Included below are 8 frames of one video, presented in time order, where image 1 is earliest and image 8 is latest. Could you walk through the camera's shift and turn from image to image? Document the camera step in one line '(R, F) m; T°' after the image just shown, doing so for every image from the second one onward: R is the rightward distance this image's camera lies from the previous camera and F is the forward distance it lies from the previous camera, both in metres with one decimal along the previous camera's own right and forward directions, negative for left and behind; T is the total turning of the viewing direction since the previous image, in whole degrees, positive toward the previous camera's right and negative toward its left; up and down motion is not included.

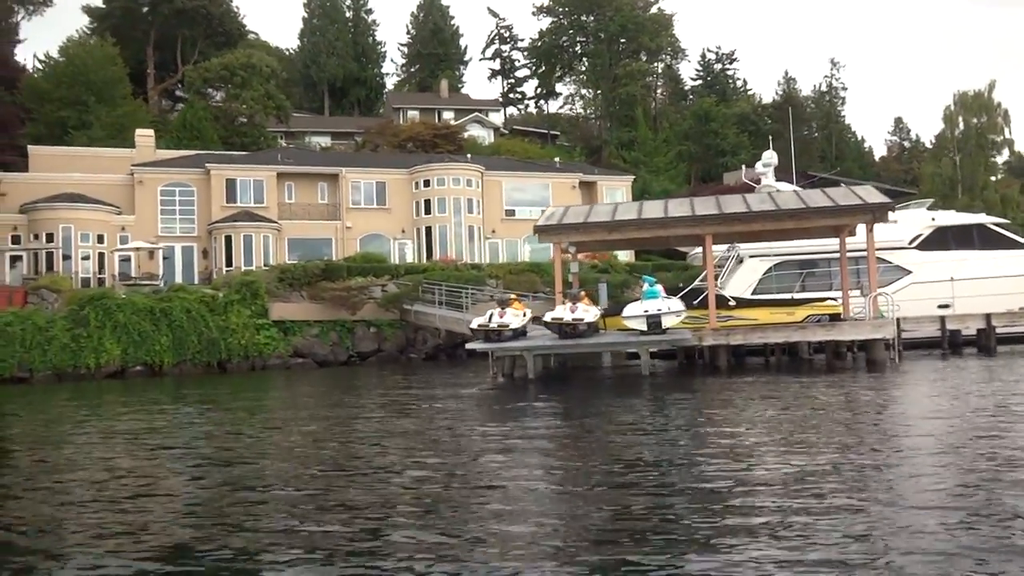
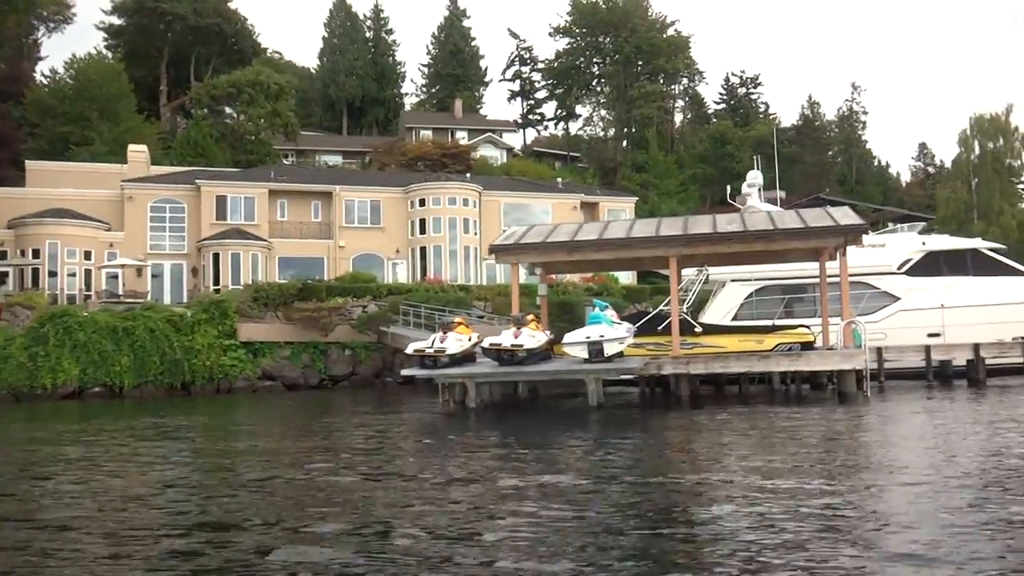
(+1.3, +1.2) m; -1°
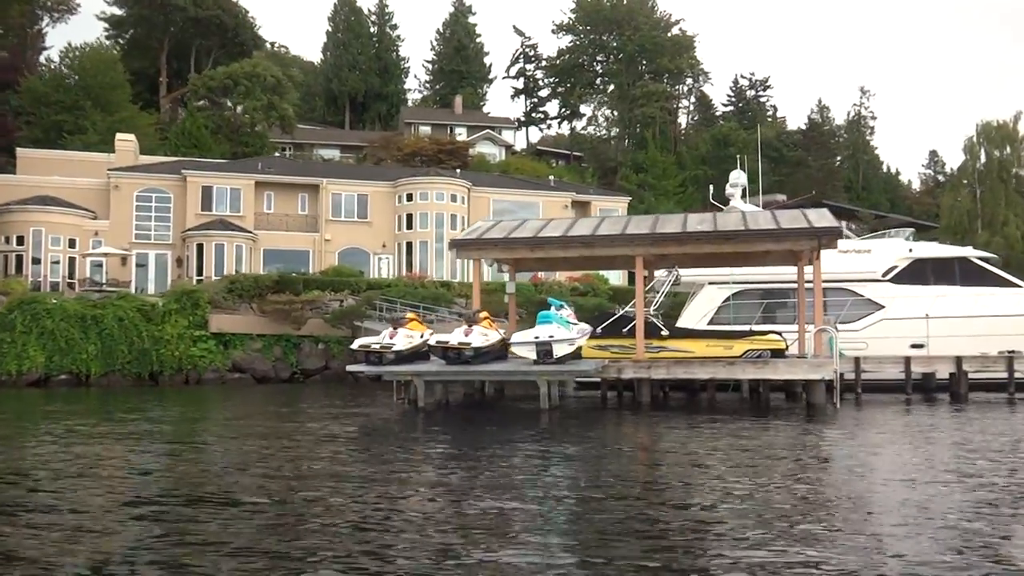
(+0.7, +0.6) m; 0°
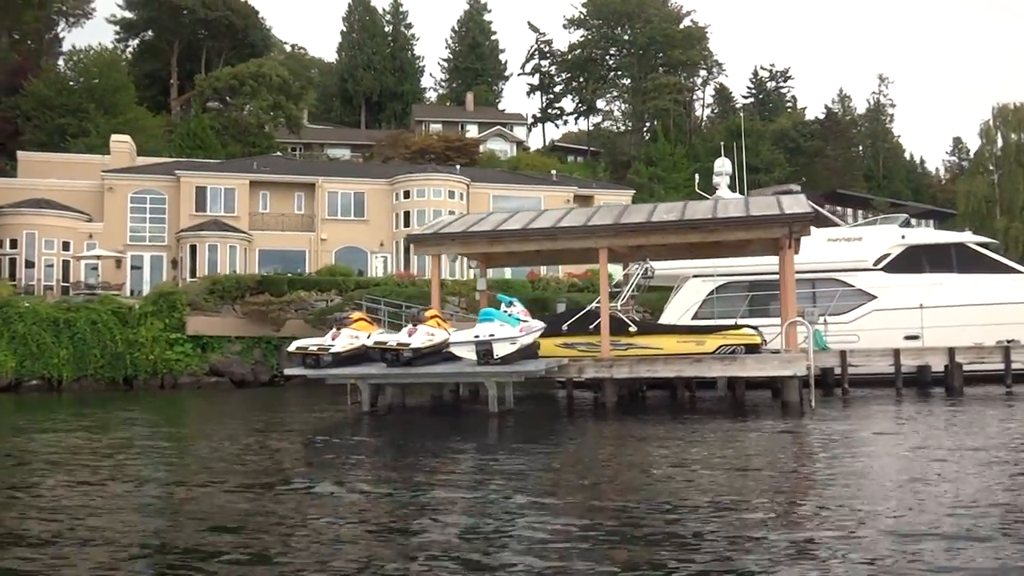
(+1.0, +0.9) m; -2°
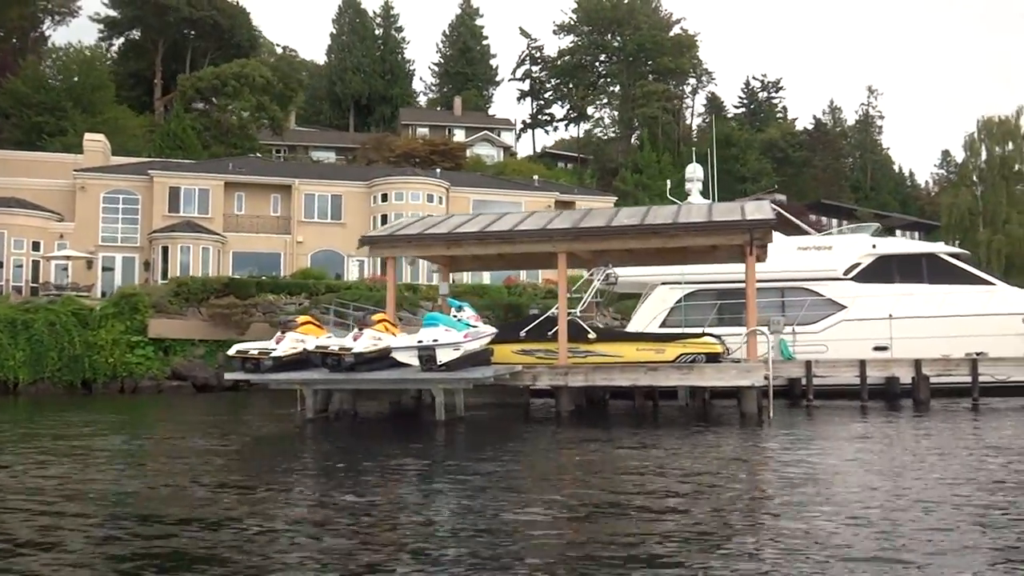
(+0.5, +0.4) m; 0°
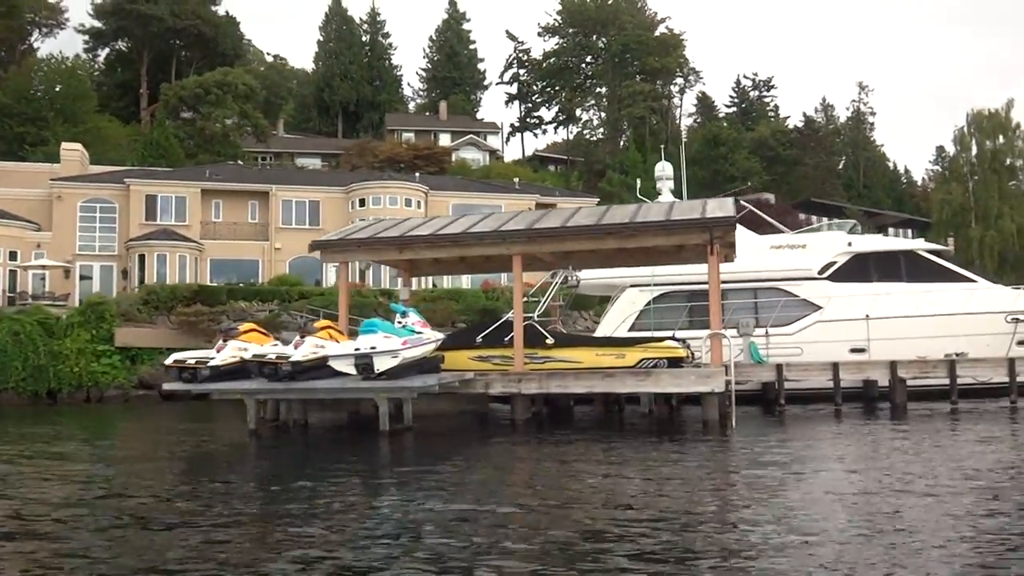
(+0.6, +0.5) m; 0°
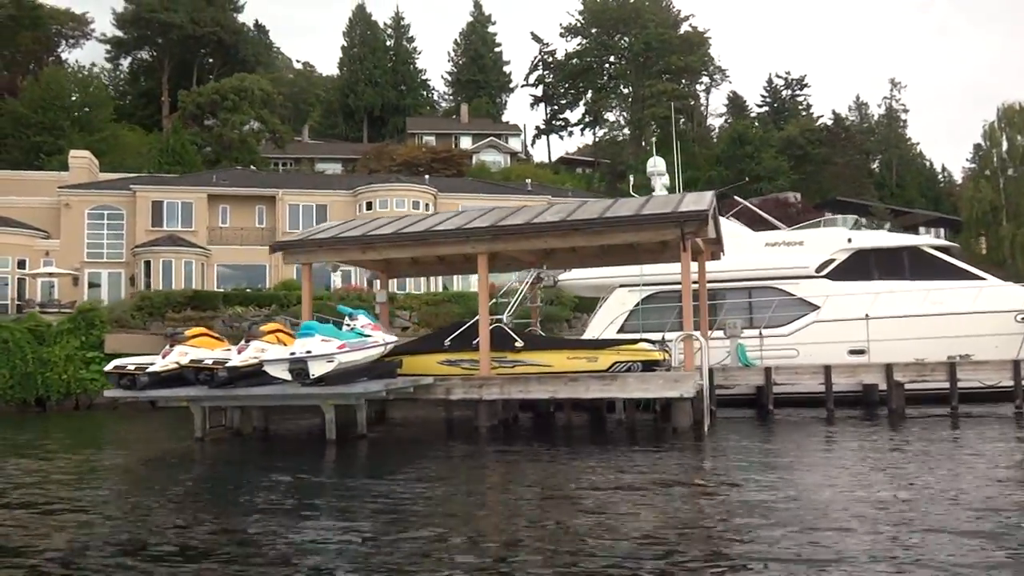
(+0.9, +0.8) m; -2°
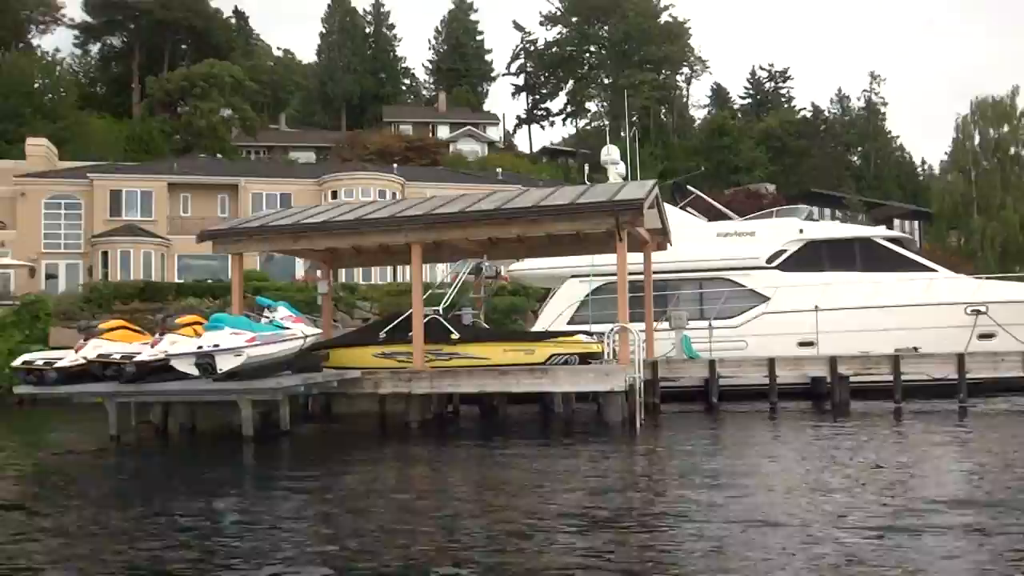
(+0.7, +0.3) m; +1°
